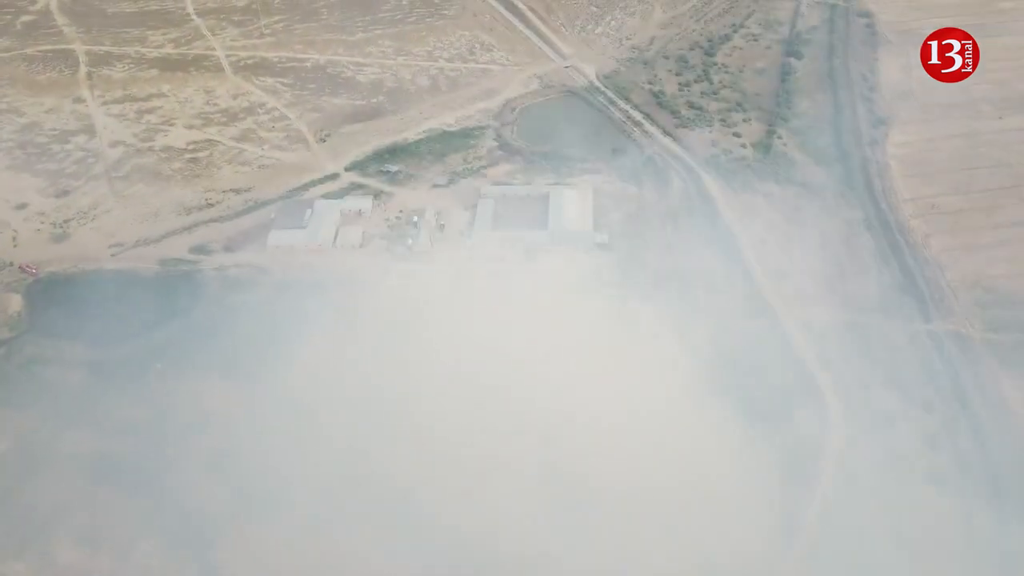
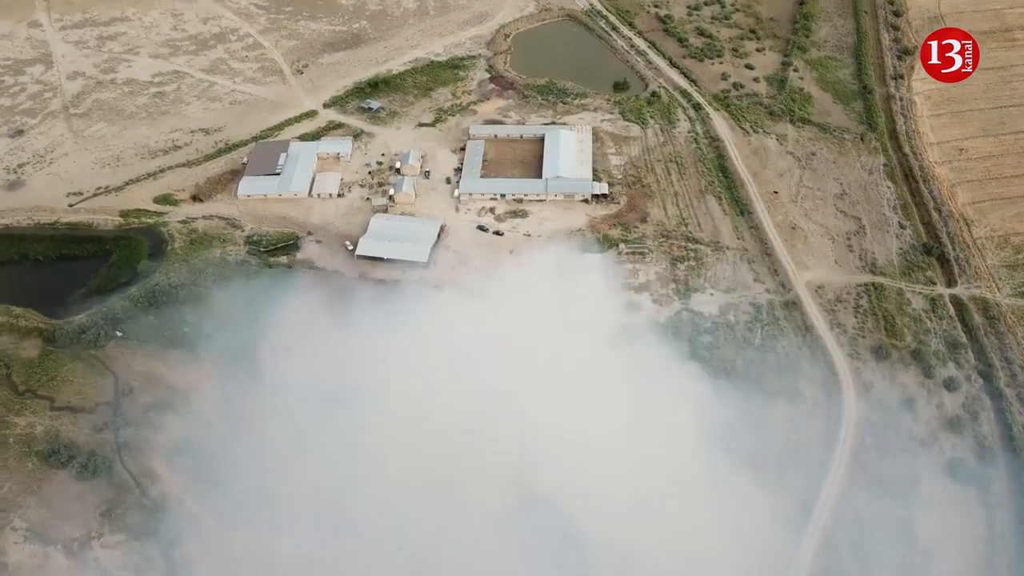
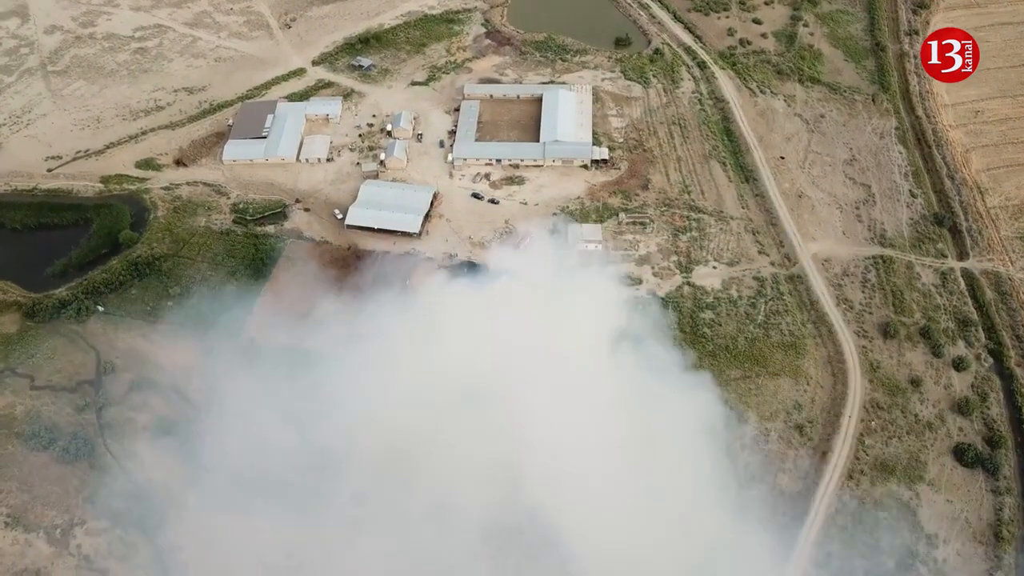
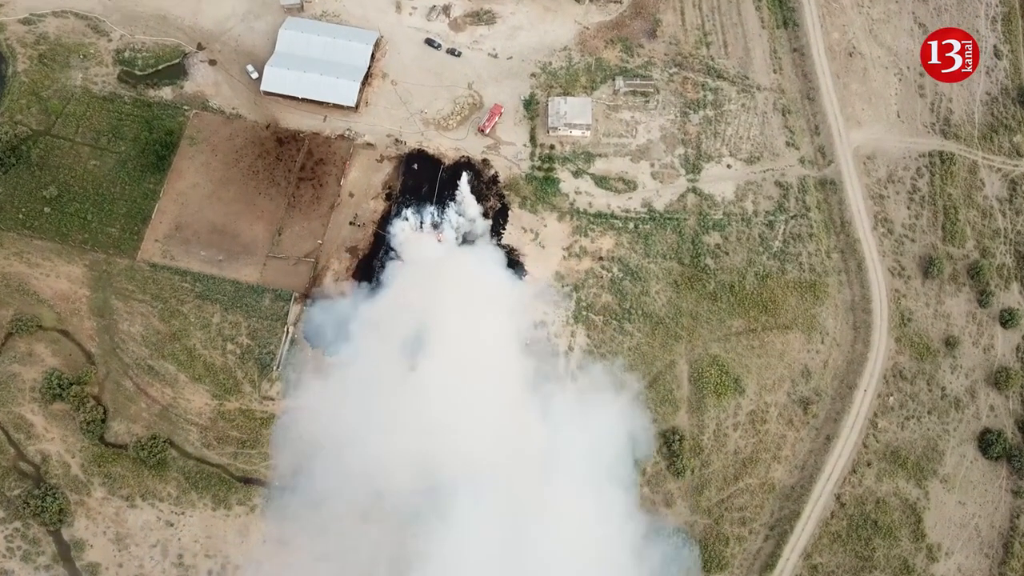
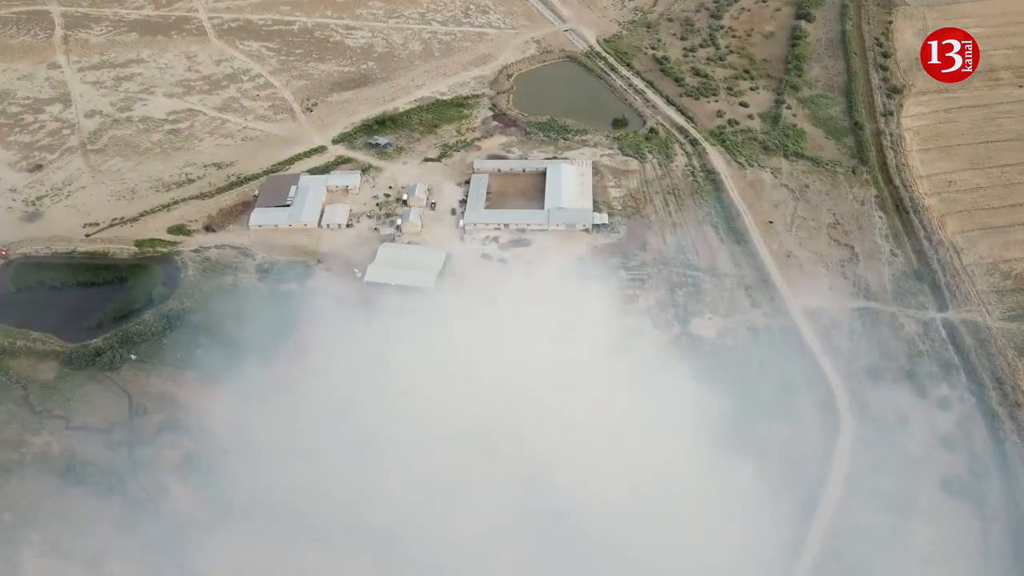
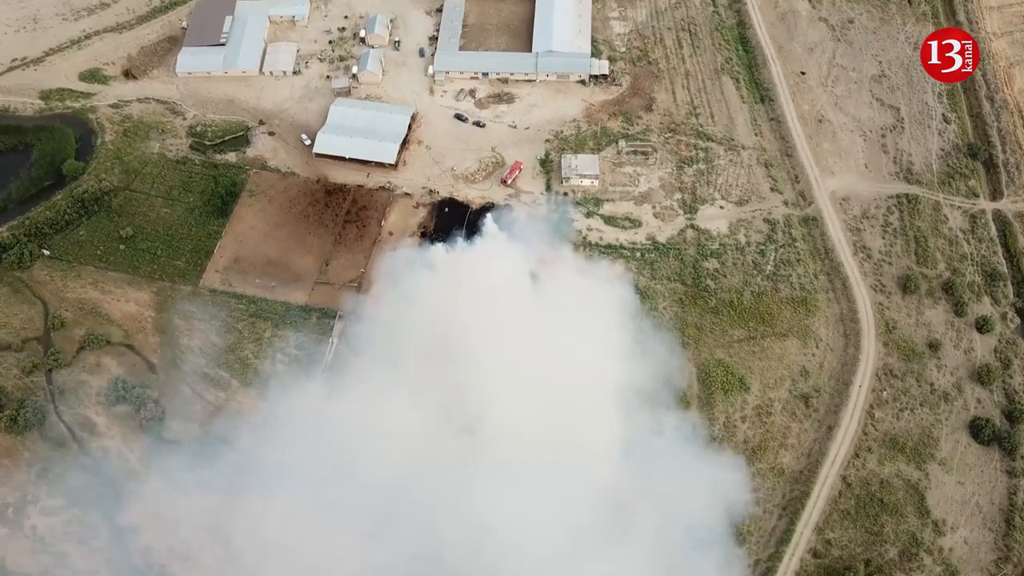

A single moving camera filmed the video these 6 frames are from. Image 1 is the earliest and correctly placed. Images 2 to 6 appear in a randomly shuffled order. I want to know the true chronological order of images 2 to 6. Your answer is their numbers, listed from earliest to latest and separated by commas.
5, 2, 3, 6, 4
